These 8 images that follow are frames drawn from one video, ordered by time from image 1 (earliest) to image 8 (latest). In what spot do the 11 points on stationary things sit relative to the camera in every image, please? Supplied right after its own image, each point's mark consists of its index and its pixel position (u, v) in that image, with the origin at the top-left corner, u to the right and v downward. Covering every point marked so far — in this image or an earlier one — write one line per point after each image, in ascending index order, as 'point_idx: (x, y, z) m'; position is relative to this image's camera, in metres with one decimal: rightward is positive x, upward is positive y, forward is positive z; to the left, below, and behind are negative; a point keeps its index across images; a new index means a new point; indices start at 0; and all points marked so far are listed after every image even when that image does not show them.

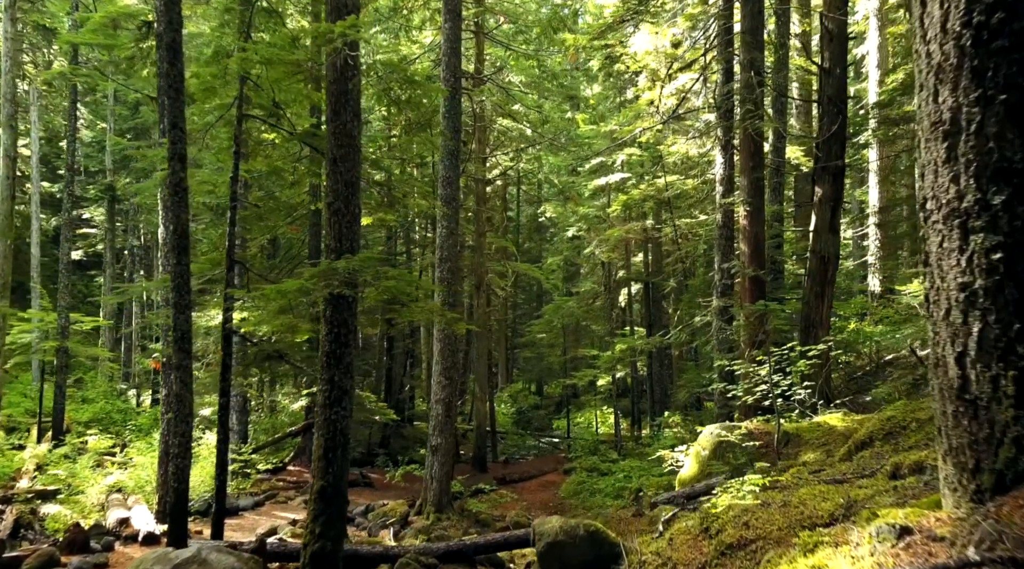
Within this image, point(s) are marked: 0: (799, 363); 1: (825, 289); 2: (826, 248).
0: (+3.6, -1.0, +11.5) m
1: (+4.9, -0.1, +14.4) m
2: (+4.9, +0.6, +14.3) m
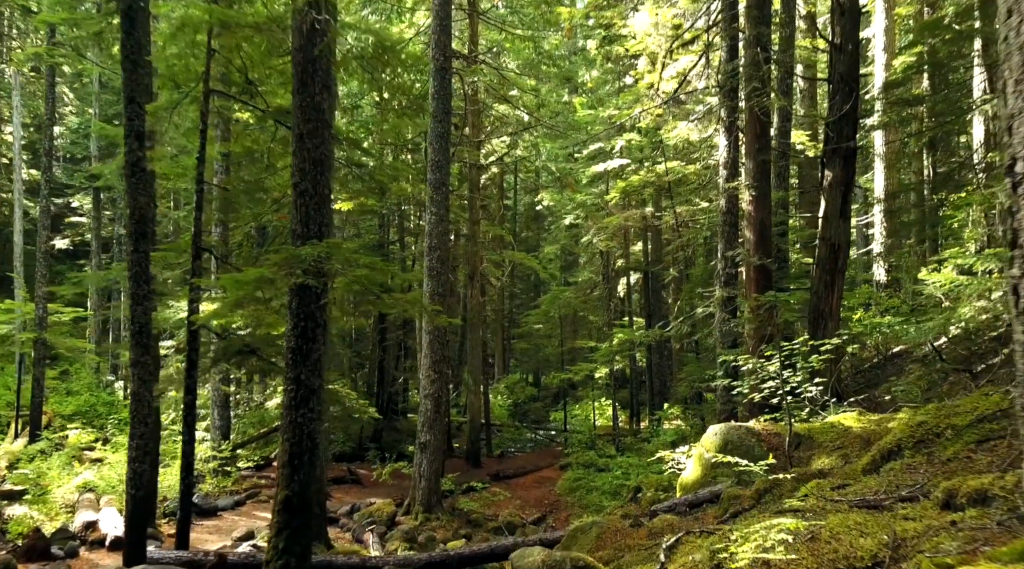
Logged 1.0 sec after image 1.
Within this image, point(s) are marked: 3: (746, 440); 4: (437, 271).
0: (+3.5, -0.9, +10.7) m
1: (+4.8, +0.1, +13.6) m
2: (+4.8, +0.7, +13.5) m
3: (+2.6, -1.7, +10.3) m
4: (-1.4, +0.3, +17.3) m
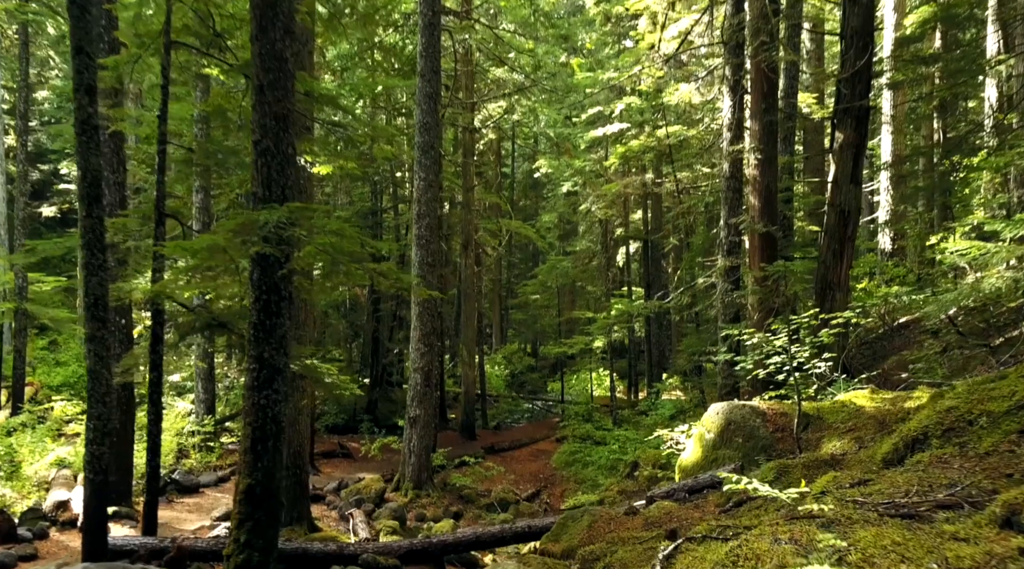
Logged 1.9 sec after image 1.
0: (+3.4, -0.5, +10.0) m
1: (+4.6, +0.5, +12.9) m
2: (+4.6, +1.2, +12.7) m
3: (+2.5, -1.4, +9.6) m
4: (-1.6, +0.8, +16.6) m
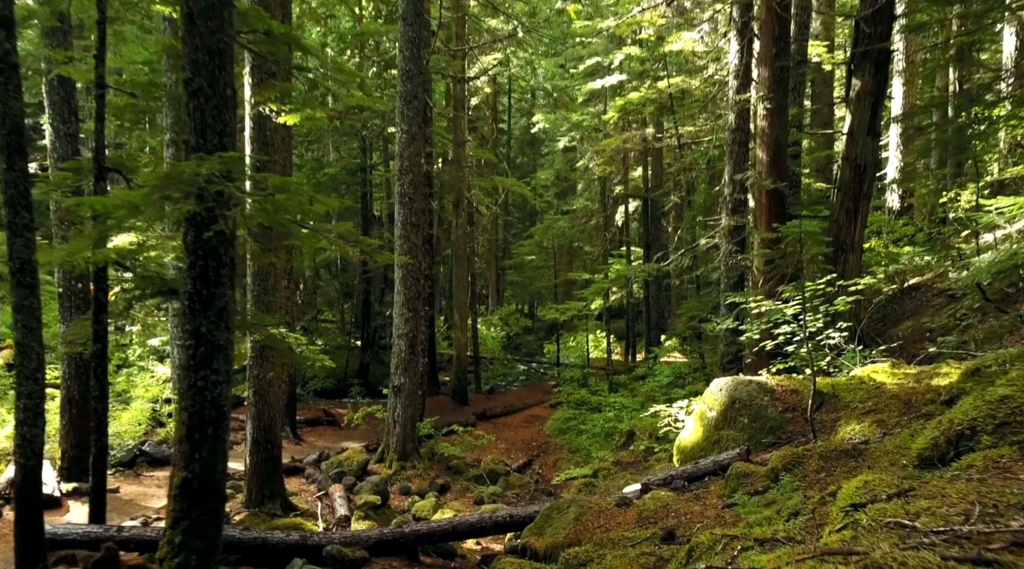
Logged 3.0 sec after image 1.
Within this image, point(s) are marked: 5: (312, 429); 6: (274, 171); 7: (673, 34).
0: (+3.2, -0.2, +9.0) m
1: (+4.5, +1.0, +11.8) m
2: (+4.5, +1.7, +11.7) m
3: (+2.3, -1.1, +8.7) m
4: (-1.7, +1.5, +15.6) m
5: (-4.2, -3.0, +19.0) m
6: (-3.1, +1.5, +11.7) m
7: (+3.1, +4.8, +17.7) m
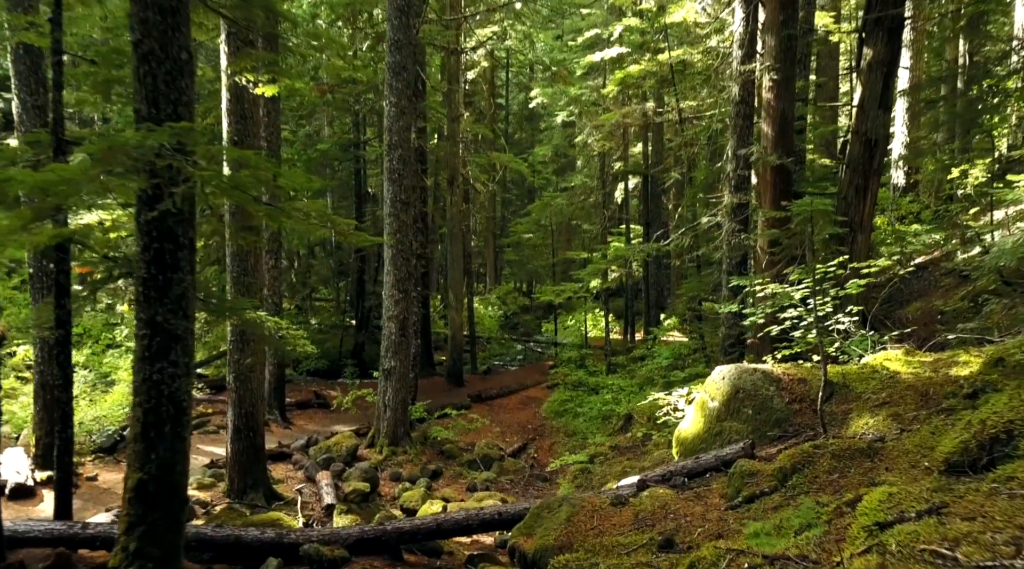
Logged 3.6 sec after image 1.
0: (+3.1, 0.0, +8.4) m
1: (+4.4, +1.3, +11.3) m
2: (+4.4, +1.9, +11.1) m
3: (+2.2, -0.9, +8.1) m
4: (-1.8, +1.8, +15.0) m
5: (-4.2, -2.6, +18.6) m
6: (-3.2, +1.7, +11.1) m
7: (+3.0, +5.2, +17.0) m
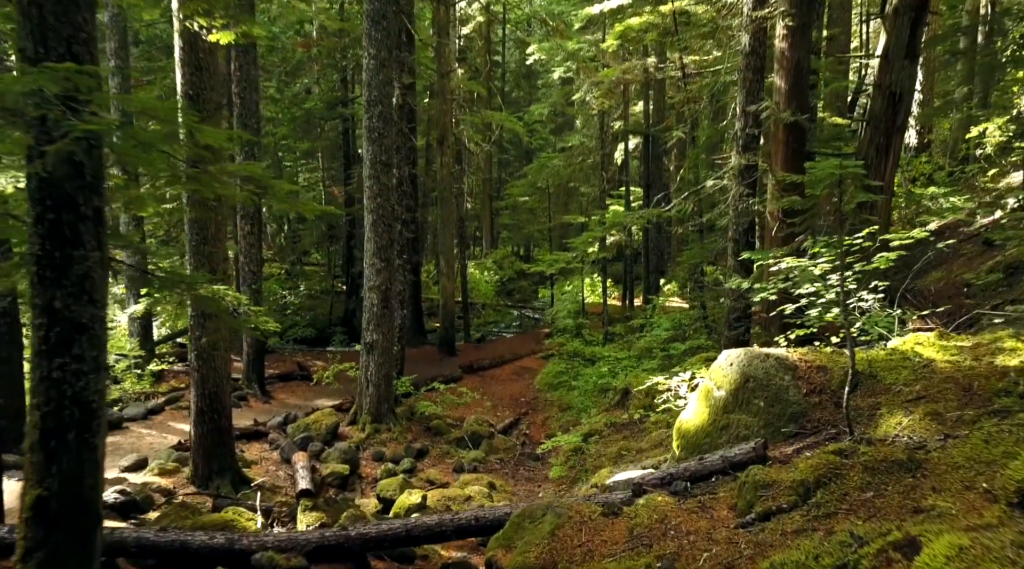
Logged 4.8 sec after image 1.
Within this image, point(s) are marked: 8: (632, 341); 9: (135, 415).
0: (+2.9, +0.2, +7.4) m
1: (+4.2, +1.6, +10.2) m
2: (+4.2, +2.2, +10.0) m
3: (+2.1, -0.7, +7.2) m
4: (-2.0, +2.3, +13.9) m
5: (-4.4, -1.9, +17.7) m
6: (-3.3, +2.0, +10.1) m
7: (+2.8, +5.8, +15.8) m
8: (+2.5, -1.2, +18.9) m
9: (-5.8, -2.0, +14.2) m
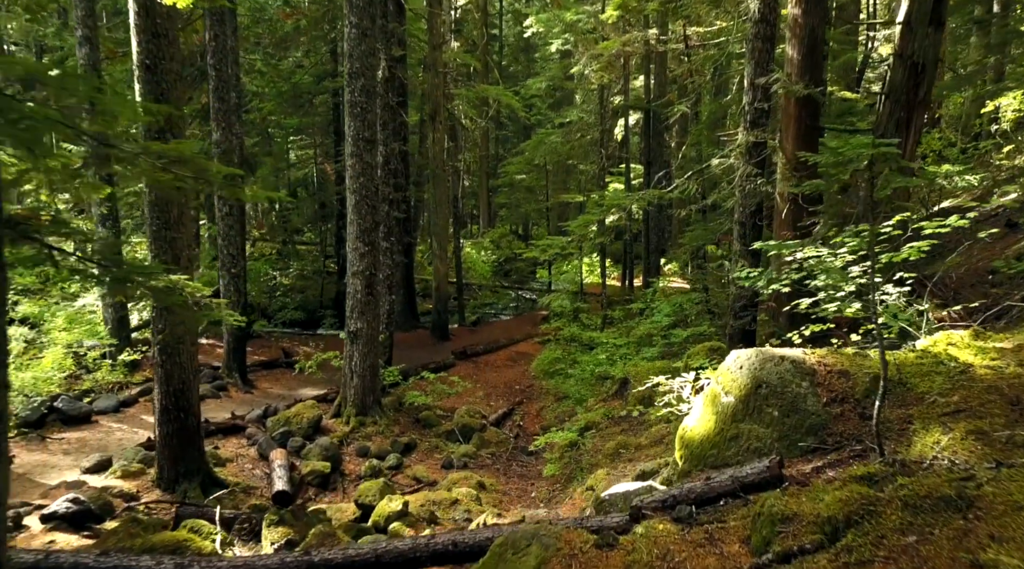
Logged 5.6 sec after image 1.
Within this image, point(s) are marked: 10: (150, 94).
0: (+2.8, +0.3, +6.6) m
1: (+4.1, +1.7, +9.3) m
2: (+4.1, +2.3, +9.1) m
3: (+1.9, -0.7, +6.4) m
4: (-2.1, +2.5, +13.0) m
5: (-4.5, -1.6, +16.9) m
6: (-3.4, +2.1, +9.2) m
7: (+2.7, +6.0, +14.8) m
8: (+2.4, -0.8, +18.1) m
9: (-5.9, -1.8, +13.5) m
10: (-3.7, +1.9, +9.2) m
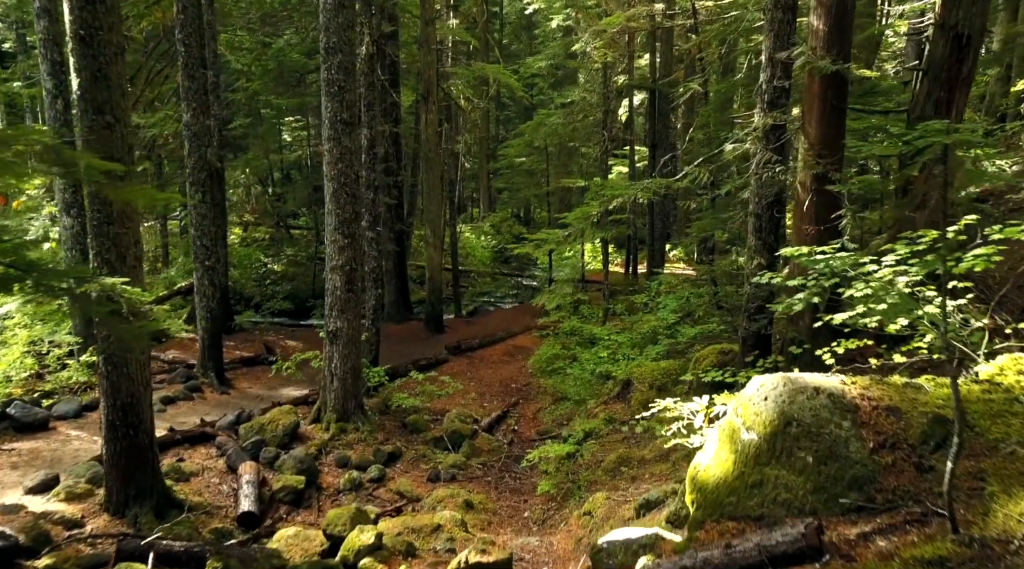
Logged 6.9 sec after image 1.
0: (+2.7, +0.2, +5.5) m
1: (+4.0, +1.7, +8.2) m
2: (+4.0, +2.3, +8.0) m
3: (+1.8, -0.8, +5.3) m
4: (-2.2, +2.6, +11.9) m
5: (-4.6, -1.5, +15.9) m
6: (-3.5, +2.1, +8.1) m
7: (+2.6, +6.1, +13.6) m
8: (+2.3, -0.7, +17.0) m
9: (-6.0, -1.7, +12.4) m
10: (-3.8, +1.9, +8.1) m
